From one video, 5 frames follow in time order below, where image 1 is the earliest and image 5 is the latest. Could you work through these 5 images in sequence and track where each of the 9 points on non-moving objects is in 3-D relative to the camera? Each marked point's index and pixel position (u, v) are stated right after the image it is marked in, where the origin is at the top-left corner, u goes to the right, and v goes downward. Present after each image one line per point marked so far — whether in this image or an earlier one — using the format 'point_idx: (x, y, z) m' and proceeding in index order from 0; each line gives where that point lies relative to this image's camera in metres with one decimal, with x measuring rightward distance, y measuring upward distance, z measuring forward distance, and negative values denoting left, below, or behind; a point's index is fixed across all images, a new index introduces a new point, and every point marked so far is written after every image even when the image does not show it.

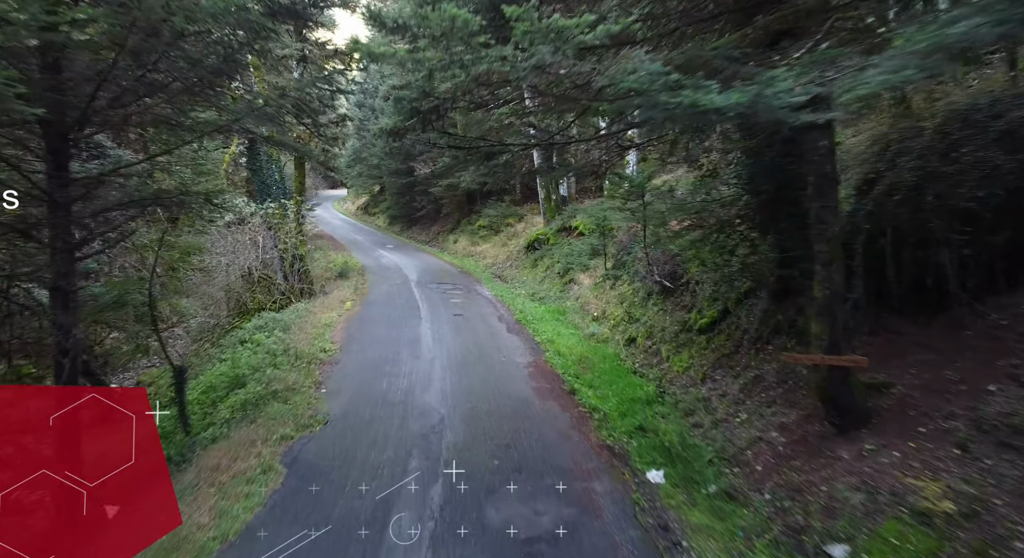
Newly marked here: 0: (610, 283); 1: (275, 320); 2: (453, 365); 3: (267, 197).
0: (+2.3, -0.2, +12.7) m
1: (-5.1, -0.9, +12.0) m
2: (-1.0, -1.5, +9.3) m
3: (-7.3, +2.4, +16.5) m
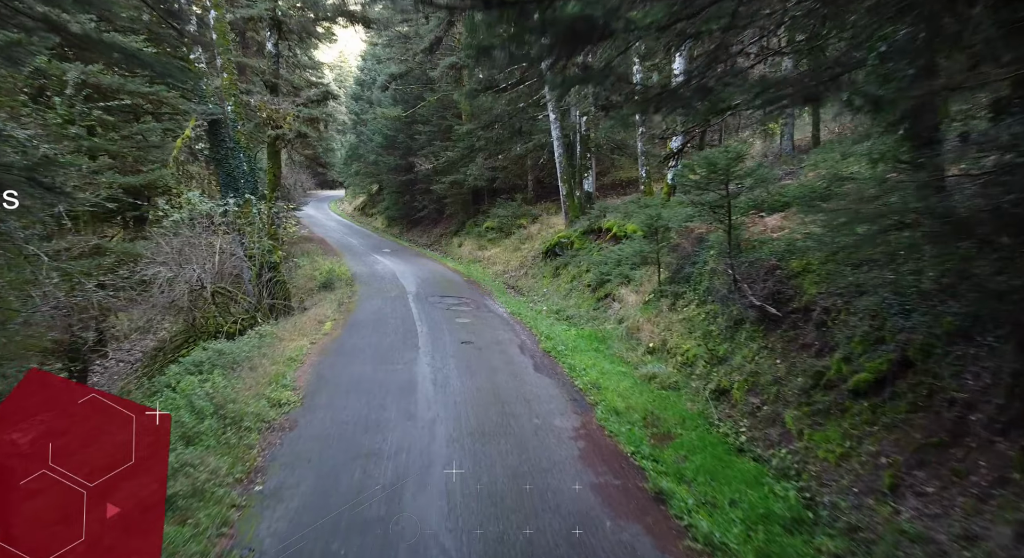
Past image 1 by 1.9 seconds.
0: (+2.7, -0.5, +9.7) m
1: (-4.6, -1.2, +9.0) m
2: (-0.5, -1.7, +6.3) m
3: (-6.8, +2.1, +13.5) m
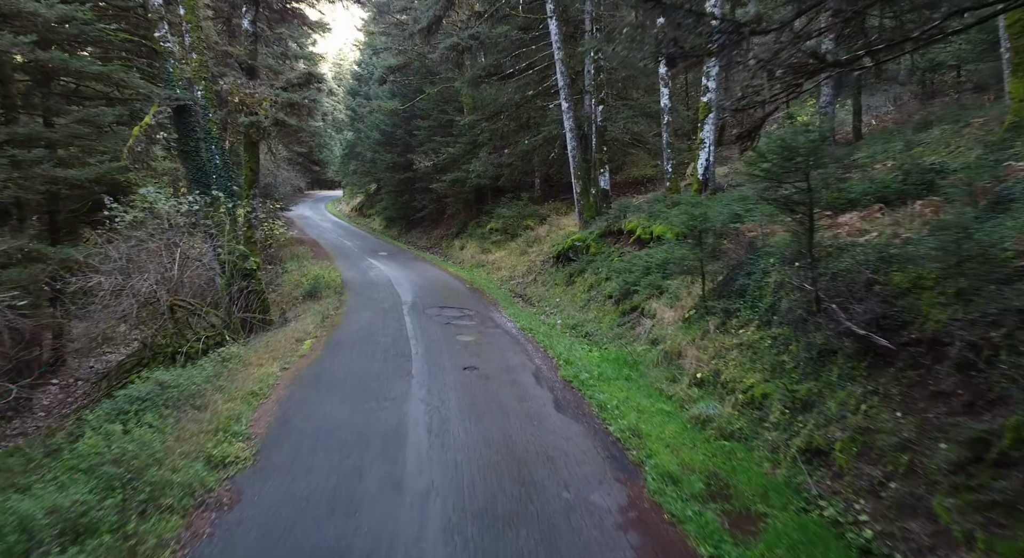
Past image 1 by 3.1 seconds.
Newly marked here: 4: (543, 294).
0: (+2.9, -0.7, +7.9) m
1: (-4.4, -1.4, +7.3) m
2: (-0.4, -1.9, +4.5) m
3: (-6.6, +1.9, +11.8) m
4: (+0.8, -0.4, +14.2) m
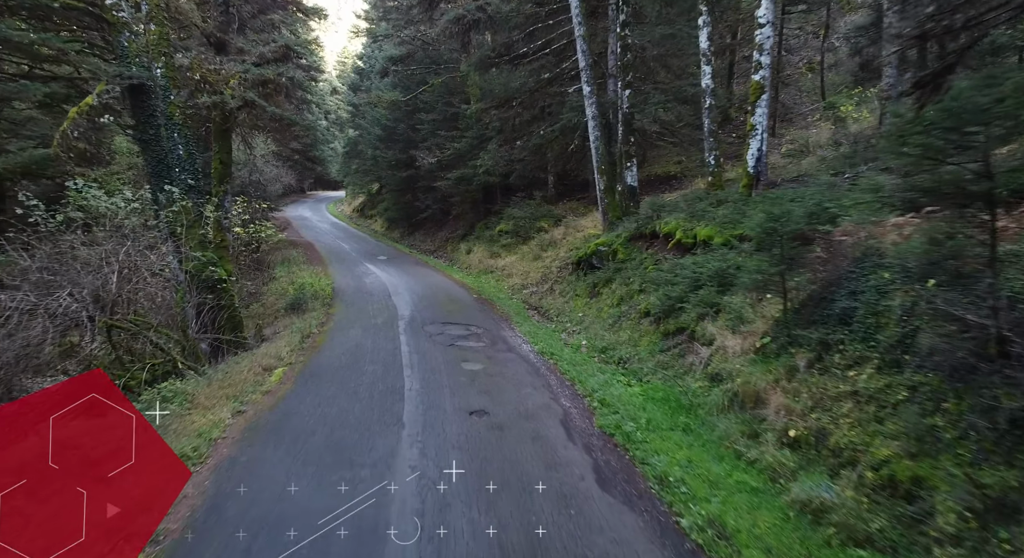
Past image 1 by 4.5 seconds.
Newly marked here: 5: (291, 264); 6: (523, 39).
0: (+3.2, -0.9, +5.9) m
1: (-4.2, -1.6, +5.3) m
2: (-0.2, -2.1, +2.5) m
3: (-6.3, +1.7, +9.9) m
4: (+1.1, -0.6, +12.2) m
5: (-7.3, +0.5, +18.4) m
6: (+0.3, +6.4, +14.9) m
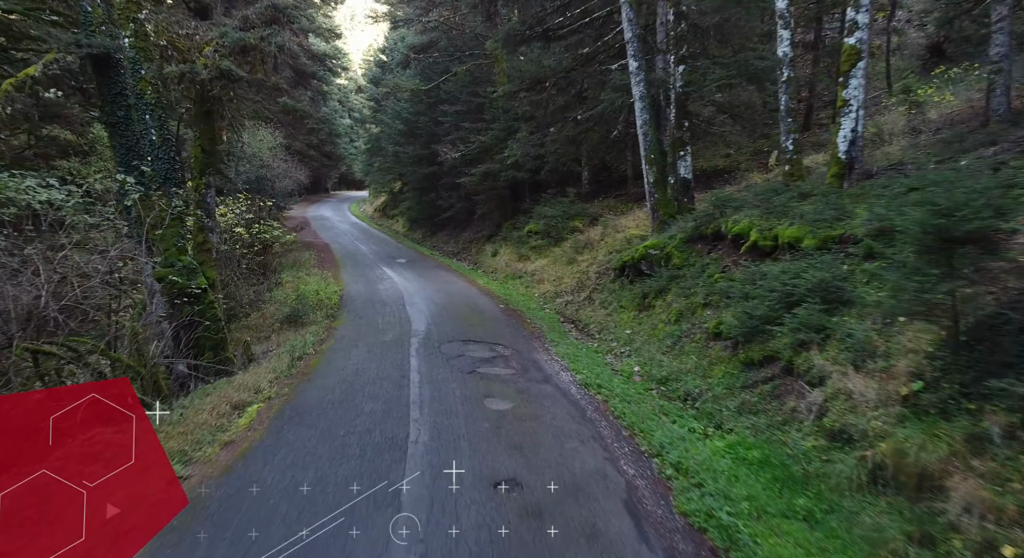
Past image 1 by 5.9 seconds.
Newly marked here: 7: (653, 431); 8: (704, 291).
0: (+3.5, -1.0, +3.8) m
1: (-3.9, -1.8, +3.6) m
2: (0.0, -2.3, +0.6) m
3: (-5.8, +1.6, +8.3) m
4: (+1.7, -0.8, +10.3) m
5: (-6.3, +0.3, +16.8) m
6: (+1.1, +6.3, +13.0) m
7: (+1.4, -1.6, +5.8) m
8: (+2.9, -0.2, +8.5) m
